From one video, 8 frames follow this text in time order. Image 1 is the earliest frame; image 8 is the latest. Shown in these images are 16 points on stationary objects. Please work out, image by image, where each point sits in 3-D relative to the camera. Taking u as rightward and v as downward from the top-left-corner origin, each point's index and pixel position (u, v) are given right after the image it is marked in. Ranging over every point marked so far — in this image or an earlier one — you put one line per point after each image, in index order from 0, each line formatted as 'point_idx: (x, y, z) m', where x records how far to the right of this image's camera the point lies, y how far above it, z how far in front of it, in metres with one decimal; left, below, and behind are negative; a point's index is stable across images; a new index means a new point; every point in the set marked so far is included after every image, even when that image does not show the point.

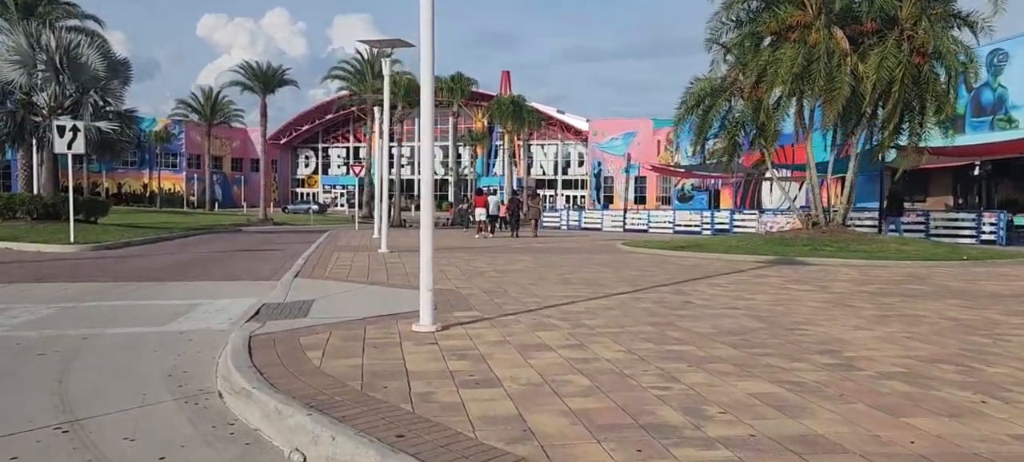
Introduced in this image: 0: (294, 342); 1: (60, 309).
0: (-2.1, -1.1, +8.0) m
1: (-6.6, -1.2, +11.9) m
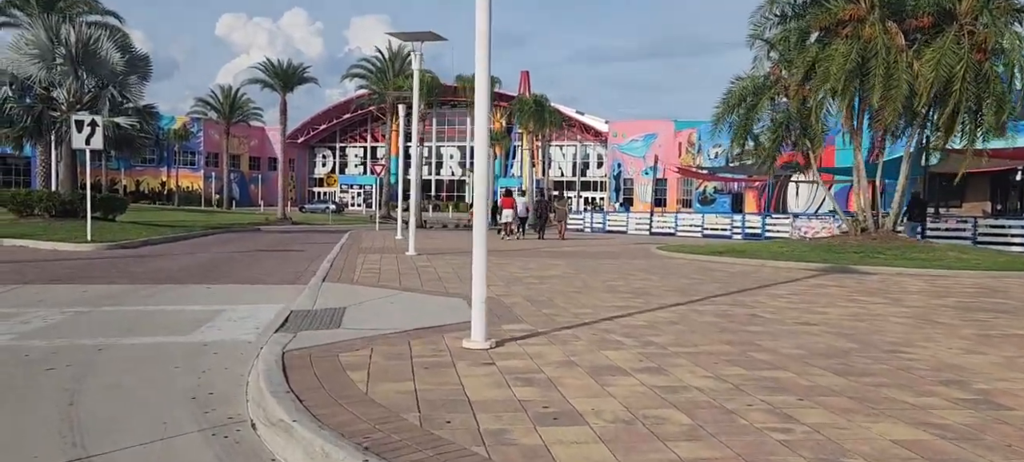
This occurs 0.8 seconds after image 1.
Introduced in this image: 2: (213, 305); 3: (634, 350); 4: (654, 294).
0: (-1.6, -1.1, +7.1) m
1: (-6.0, -1.2, +11.1) m
2: (-4.5, -1.1, +12.2) m
3: (+1.2, -1.1, +7.8) m
4: (+2.3, -1.0, +12.8) m
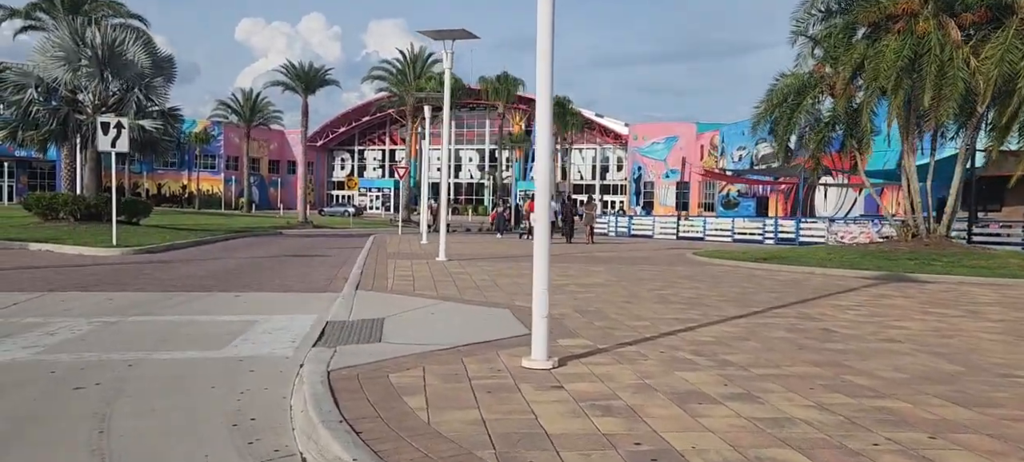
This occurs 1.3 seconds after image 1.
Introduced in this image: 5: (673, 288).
0: (-1.0, -1.2, +6.4) m
1: (-5.3, -1.2, +10.5) m
2: (-3.8, -1.2, +11.6) m
3: (+1.7, -1.2, +7.0) m
4: (+2.9, -1.1, +12.1) m
5: (+2.9, -1.0, +14.4) m
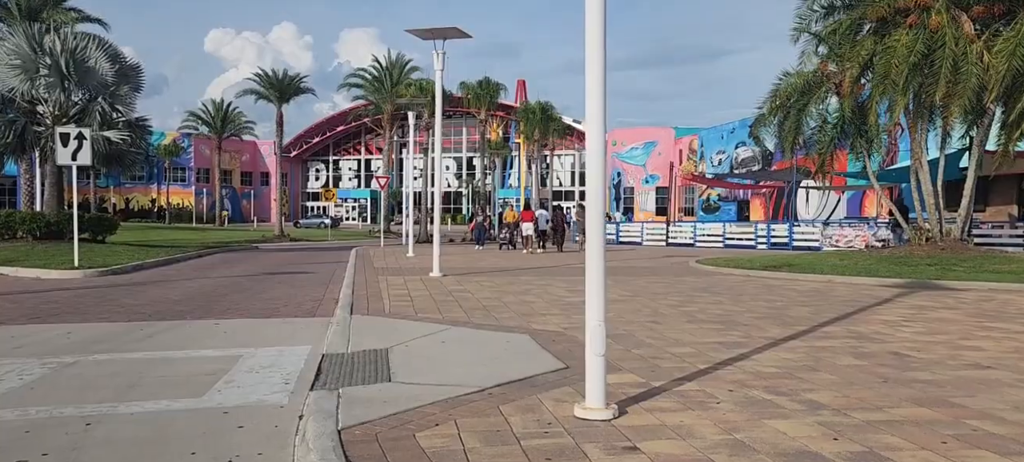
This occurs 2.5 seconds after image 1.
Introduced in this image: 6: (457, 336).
0: (-0.6, -1.4, +5.1) m
1: (-5.1, -1.5, +9.1) m
2: (-3.6, -1.5, +10.2) m
3: (+2.1, -1.3, +5.8) m
4: (+3.2, -1.3, +10.9) m
5: (+3.0, -1.2, +13.2) m
6: (-0.7, -1.3, +10.3) m
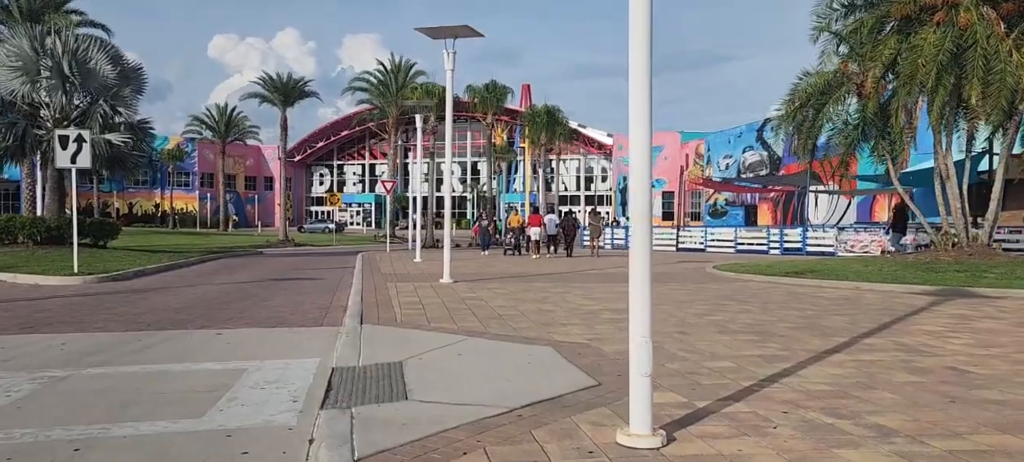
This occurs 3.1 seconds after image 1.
0: (-0.4, -1.4, +4.5) m
1: (-4.8, -1.6, +8.5) m
2: (-3.3, -1.5, +9.6) m
3: (+2.3, -1.4, +5.2) m
4: (+3.4, -1.3, +10.3) m
5: (+3.3, -1.3, +12.6) m
6: (-0.5, -1.4, +9.7) m
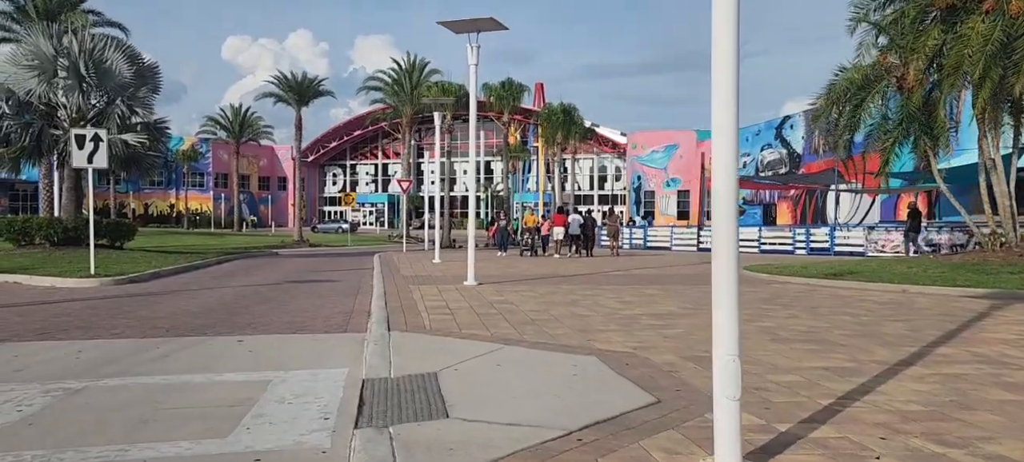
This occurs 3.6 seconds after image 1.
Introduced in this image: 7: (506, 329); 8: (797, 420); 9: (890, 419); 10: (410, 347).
0: (0.0, -1.4, +3.8) m
1: (-4.4, -1.6, +7.9) m
2: (-2.8, -1.6, +8.9) m
3: (+2.7, -1.4, +4.5) m
4: (+3.9, -1.3, +9.5) m
5: (+3.8, -1.3, +11.9) m
6: (0.0, -1.4, +9.0) m
7: (-0.1, -1.3, +11.2) m
8: (+2.1, -1.4, +5.9) m
9: (+2.7, -1.4, +5.9) m
10: (-1.2, -1.4, +9.9) m
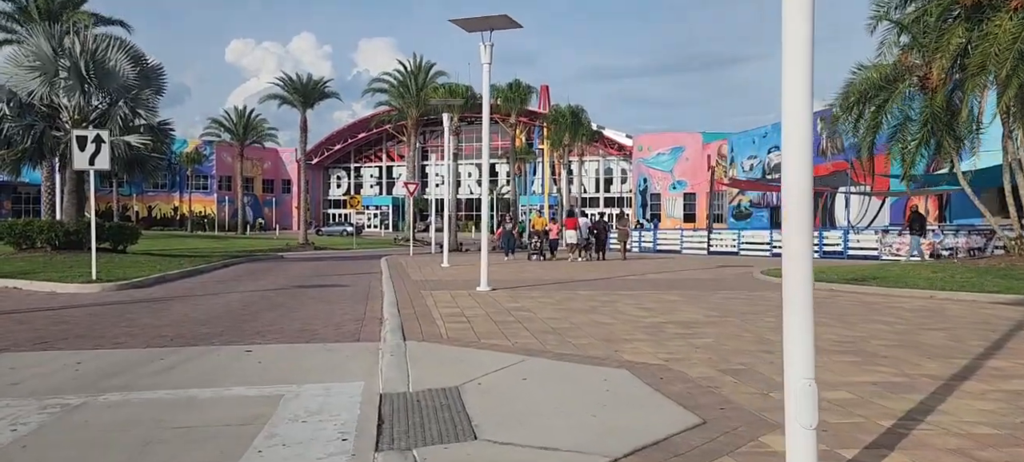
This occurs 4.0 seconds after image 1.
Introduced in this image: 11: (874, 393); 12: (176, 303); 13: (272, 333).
0: (+0.3, -1.5, +3.3) m
1: (-4.1, -1.7, +7.4) m
2: (-2.6, -1.6, +8.5) m
3: (+3.0, -1.4, +4.0) m
4: (+4.2, -1.4, +9.0) m
5: (+4.1, -1.3, +11.4) m
6: (+0.3, -1.5, +8.5) m
7: (+0.2, -1.4, +10.7) m
8: (+2.3, -1.4, +5.4) m
9: (+3.0, -1.4, +5.4) m
10: (-1.0, -1.5, +9.4) m
11: (+3.1, -1.4, +7.0) m
12: (-6.8, -1.4, +16.4) m
13: (-3.6, -1.5, +12.3) m
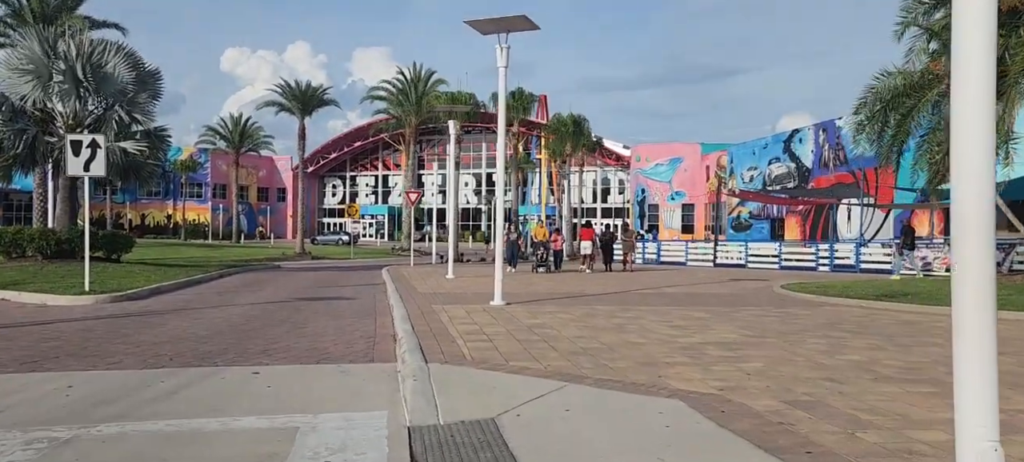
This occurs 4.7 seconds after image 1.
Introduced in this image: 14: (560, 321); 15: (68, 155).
0: (+0.7, -1.5, +2.5) m
1: (-3.7, -1.7, +6.5) m
2: (-2.2, -1.7, +7.6) m
3: (+3.4, -1.5, +3.1) m
4: (+4.5, -1.5, +8.2) m
5: (+4.4, -1.5, +10.6) m
6: (+0.7, -1.6, +7.7) m
7: (+0.6, -1.6, +9.9) m
8: (+2.7, -1.5, +4.6) m
9: (+3.4, -1.5, +4.6) m
10: (-0.6, -1.6, +8.6) m
11: (+3.5, -1.5, +6.1) m
12: (-6.5, -1.6, +15.5) m
13: (-3.3, -1.7, +11.4) m
14: (+0.8, -1.5, +13.8) m
15: (-10.6, +1.8, +19.3) m
